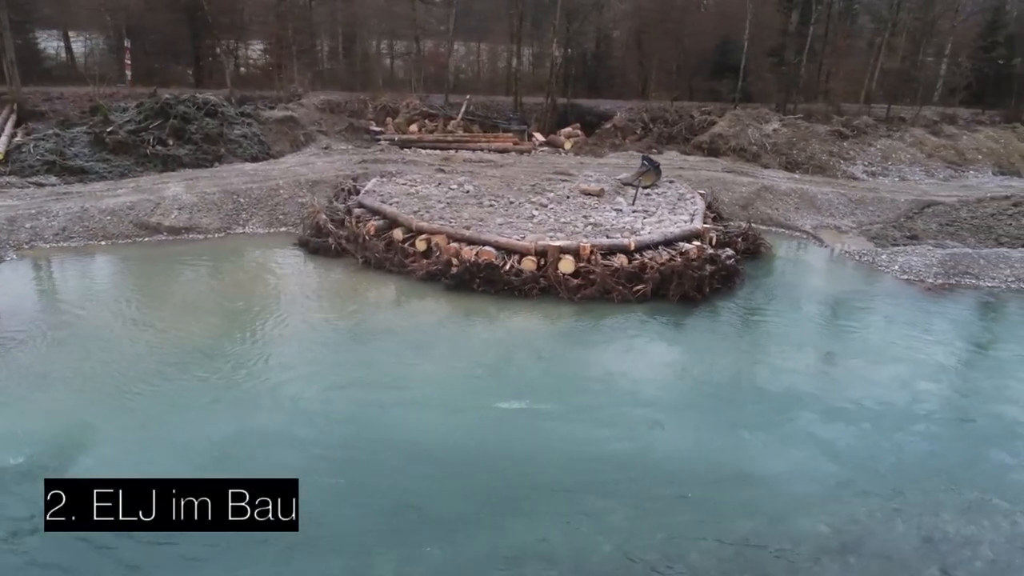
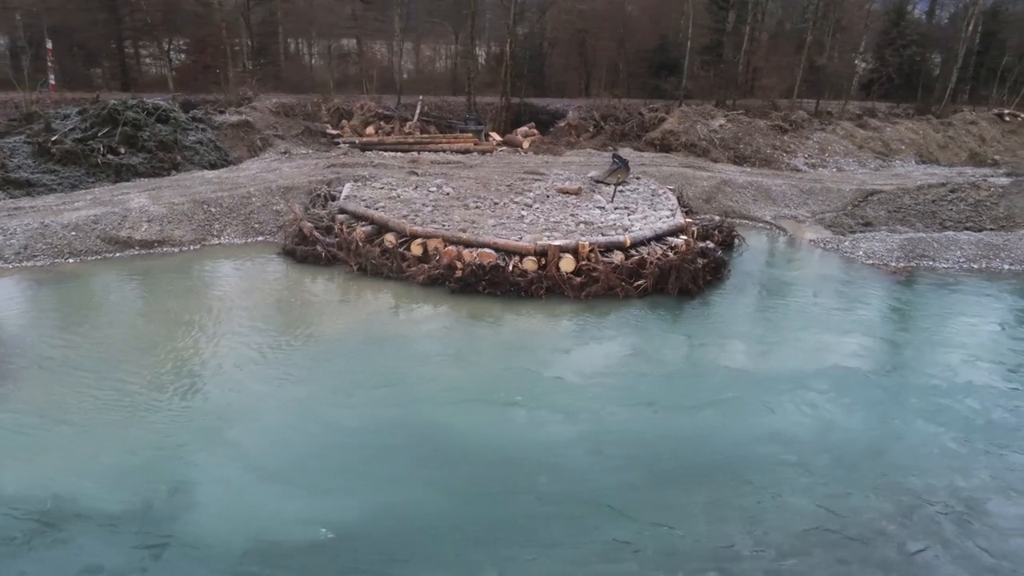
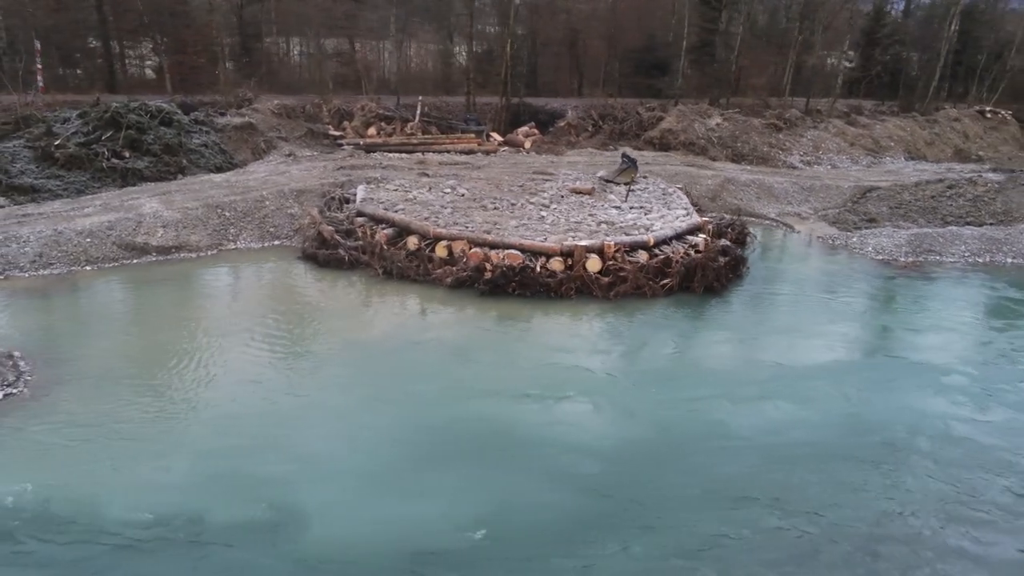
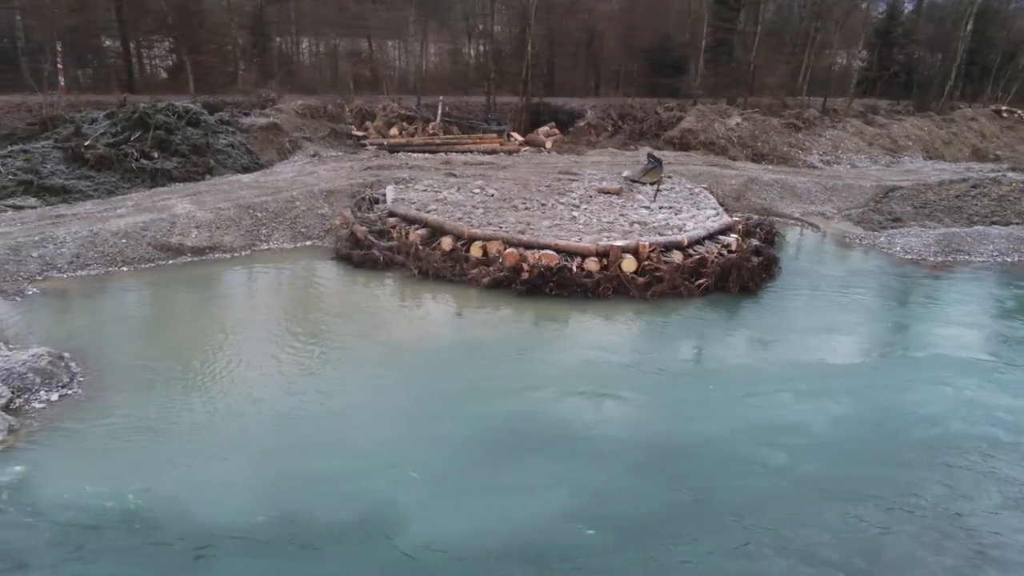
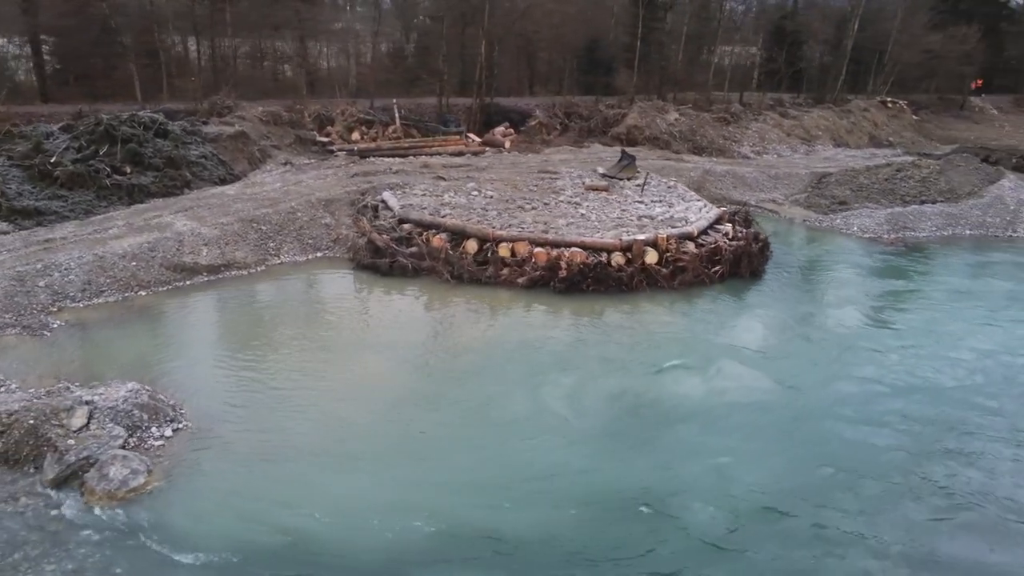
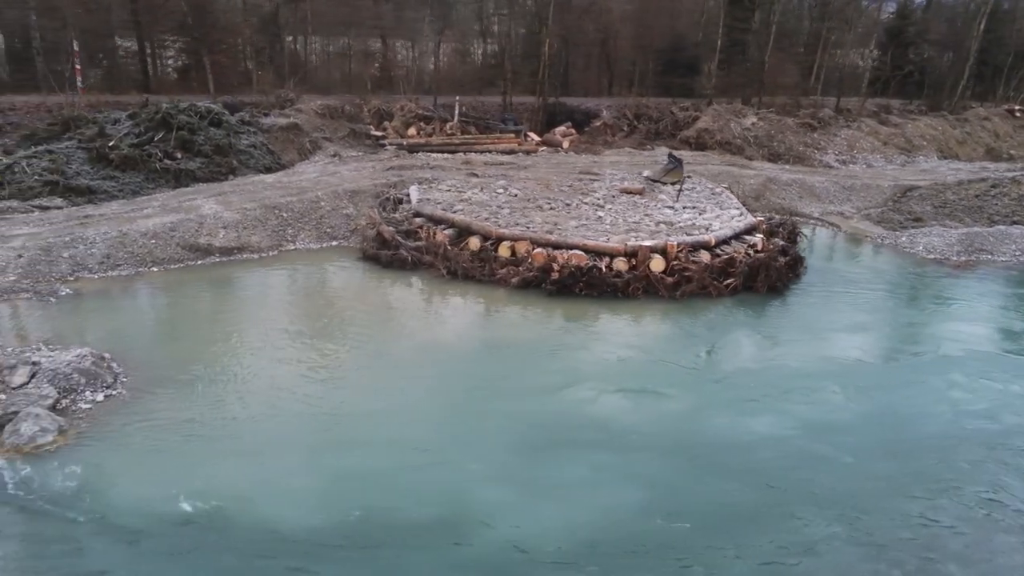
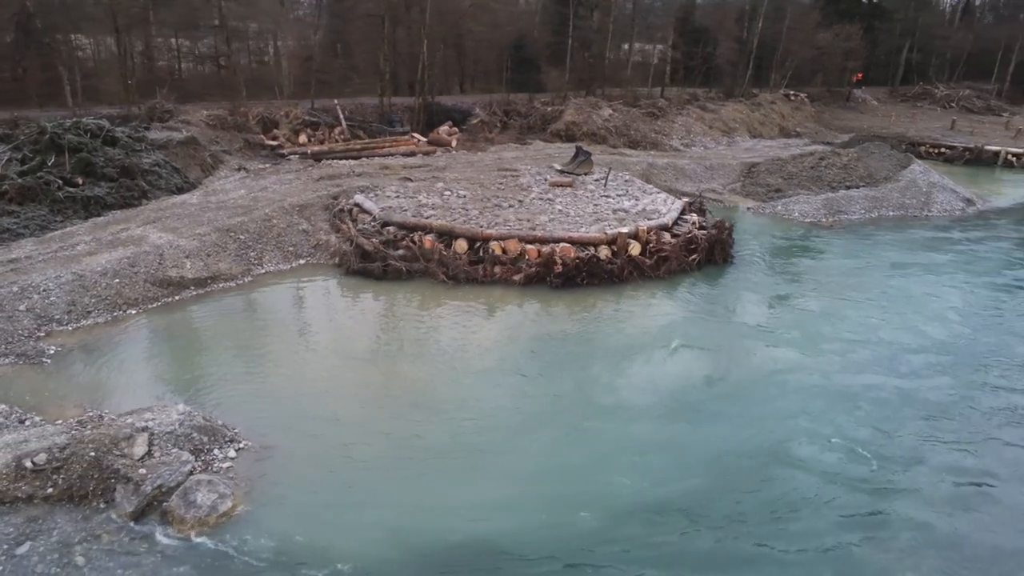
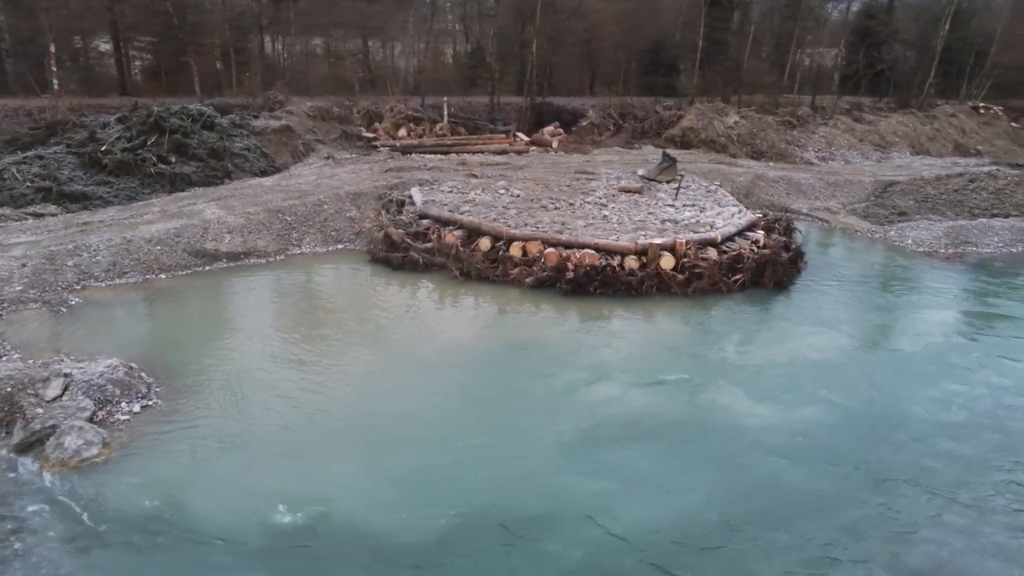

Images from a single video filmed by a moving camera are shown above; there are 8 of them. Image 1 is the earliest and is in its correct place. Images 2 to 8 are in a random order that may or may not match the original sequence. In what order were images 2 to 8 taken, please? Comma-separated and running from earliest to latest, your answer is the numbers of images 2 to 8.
2, 3, 4, 6, 8, 5, 7
